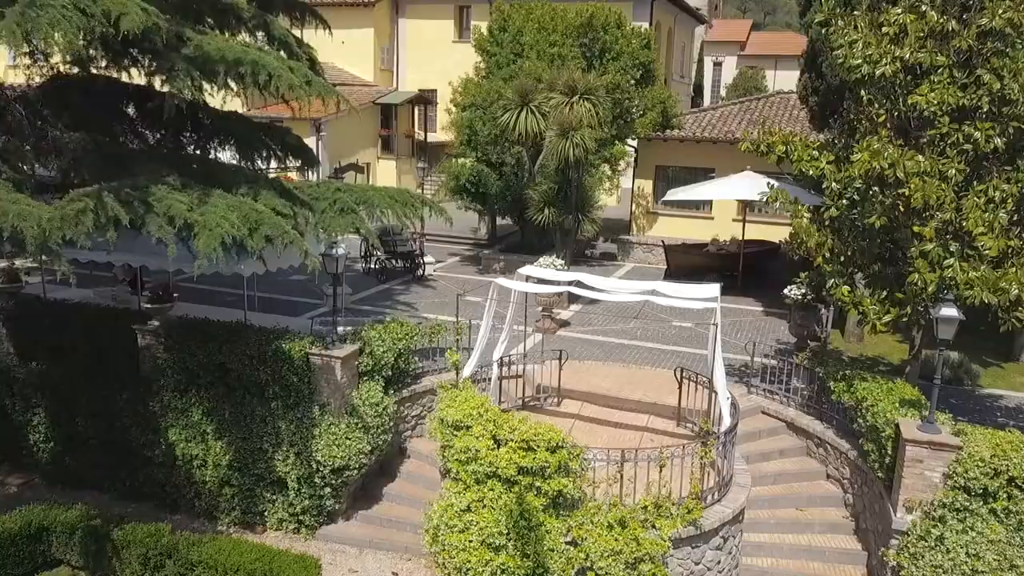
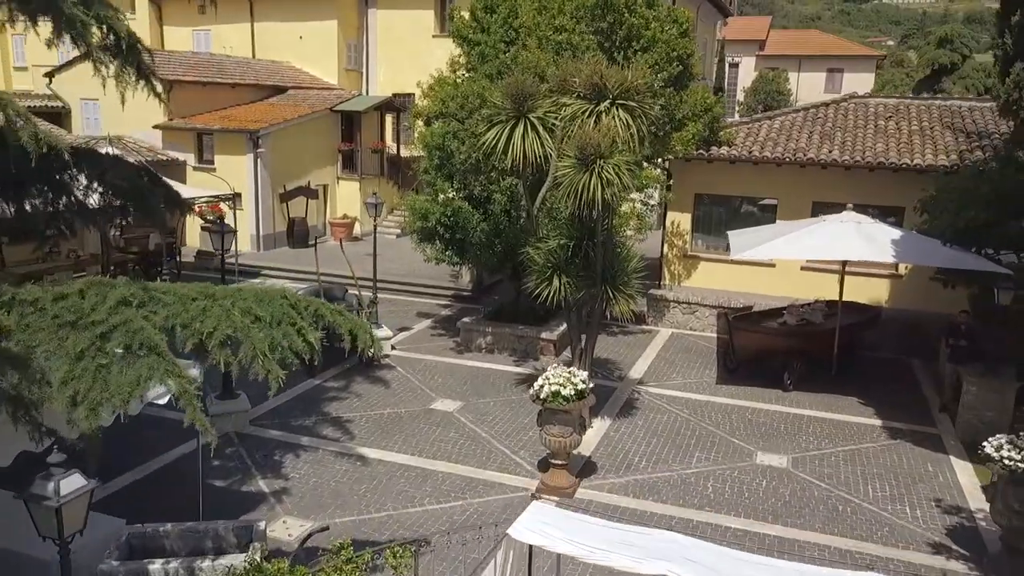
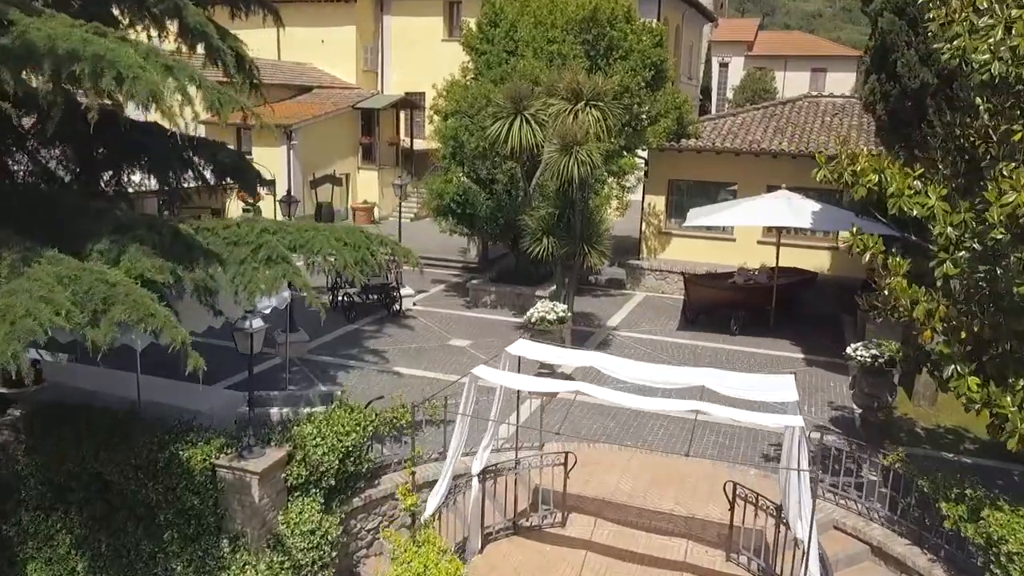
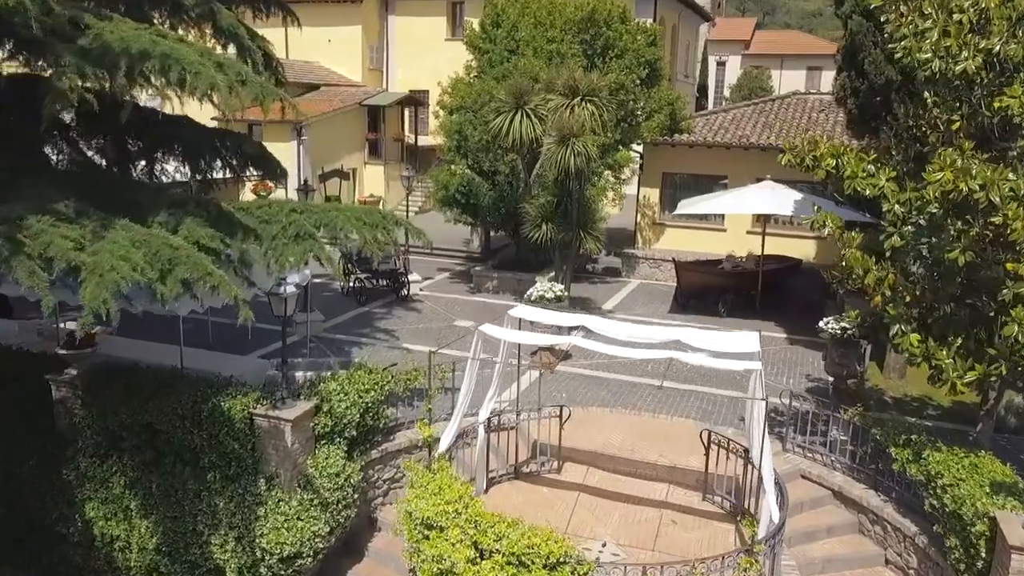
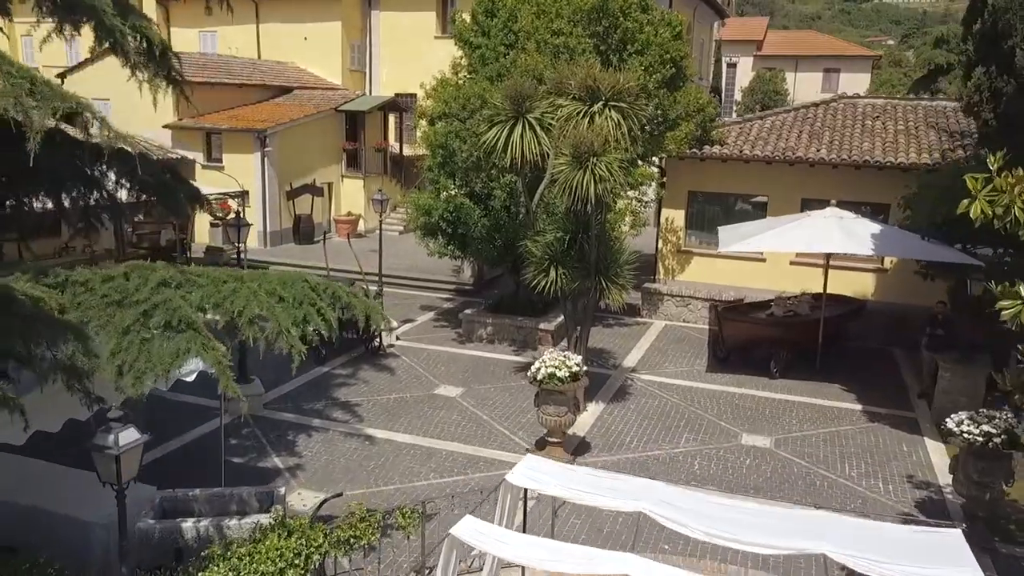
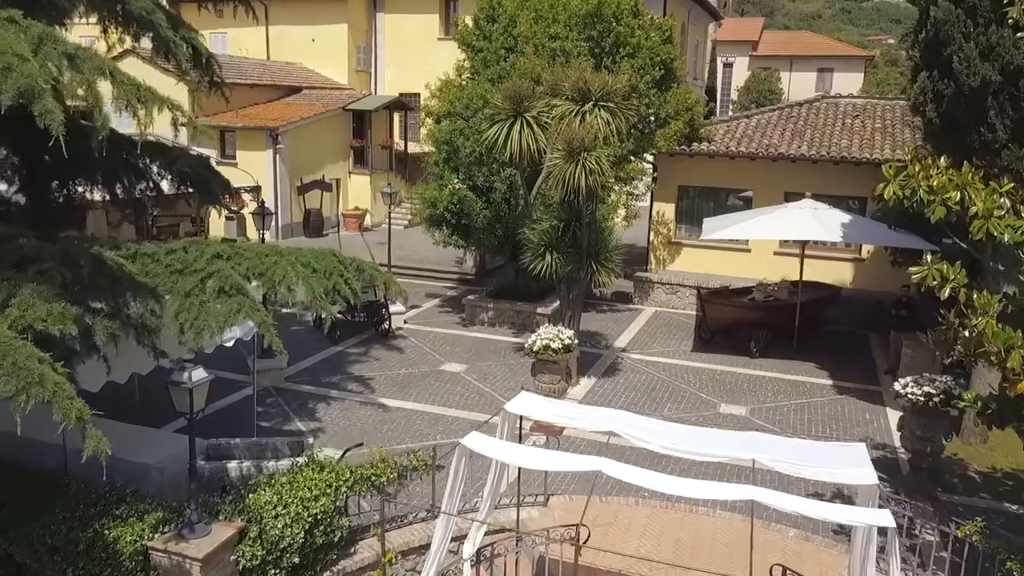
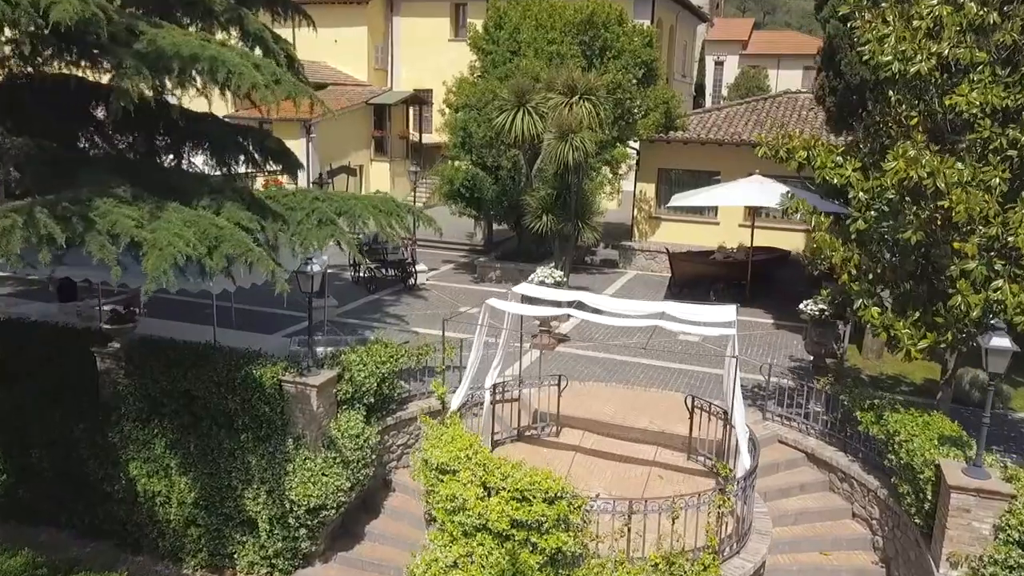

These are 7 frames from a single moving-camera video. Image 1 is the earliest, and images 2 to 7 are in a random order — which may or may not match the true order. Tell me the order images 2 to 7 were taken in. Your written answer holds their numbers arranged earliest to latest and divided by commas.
7, 4, 3, 6, 5, 2
